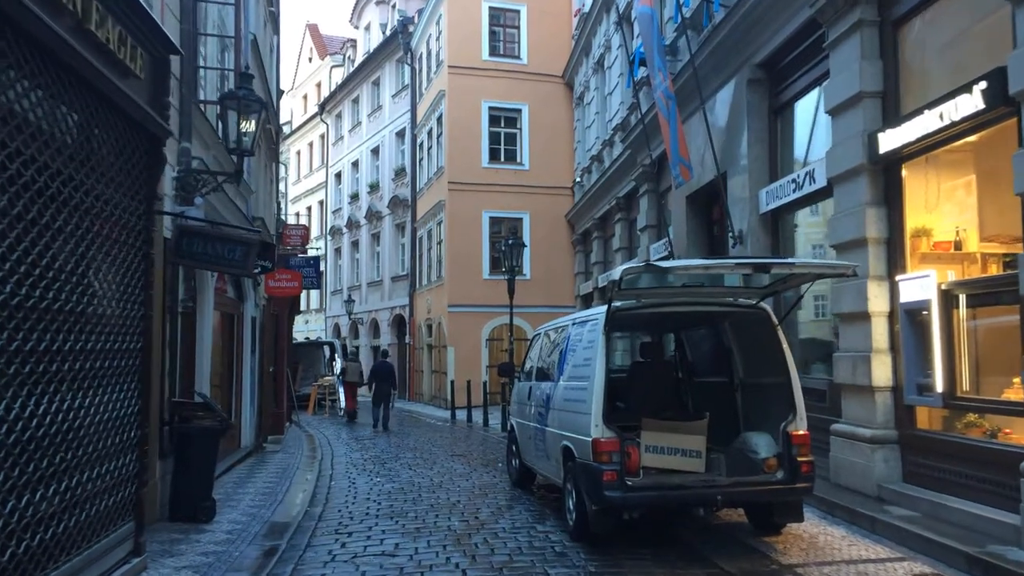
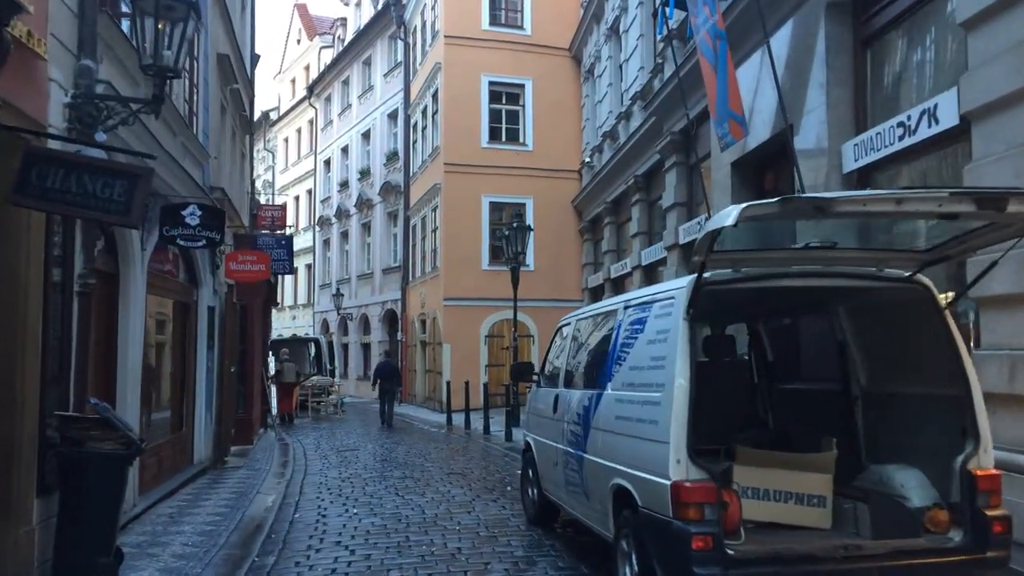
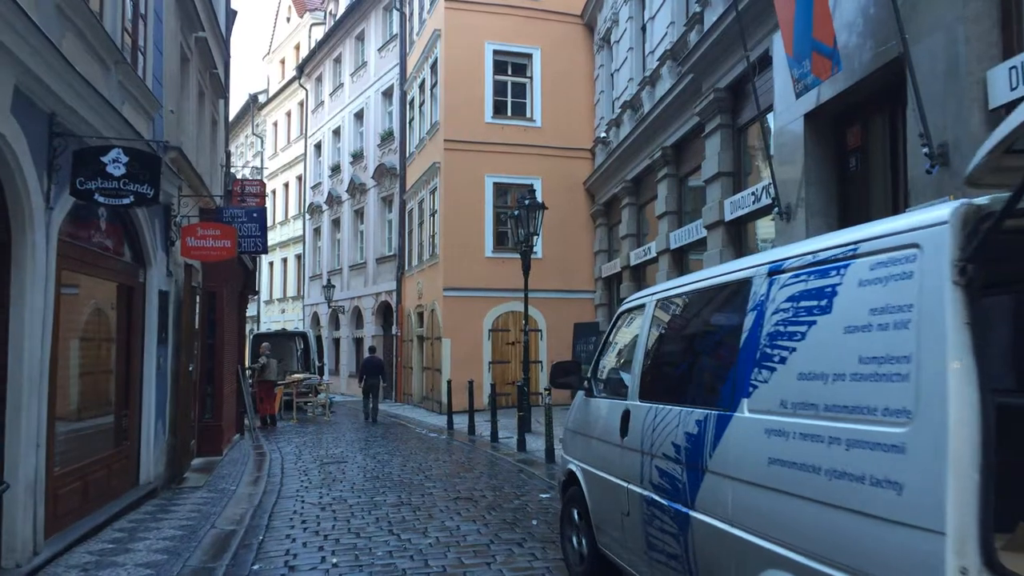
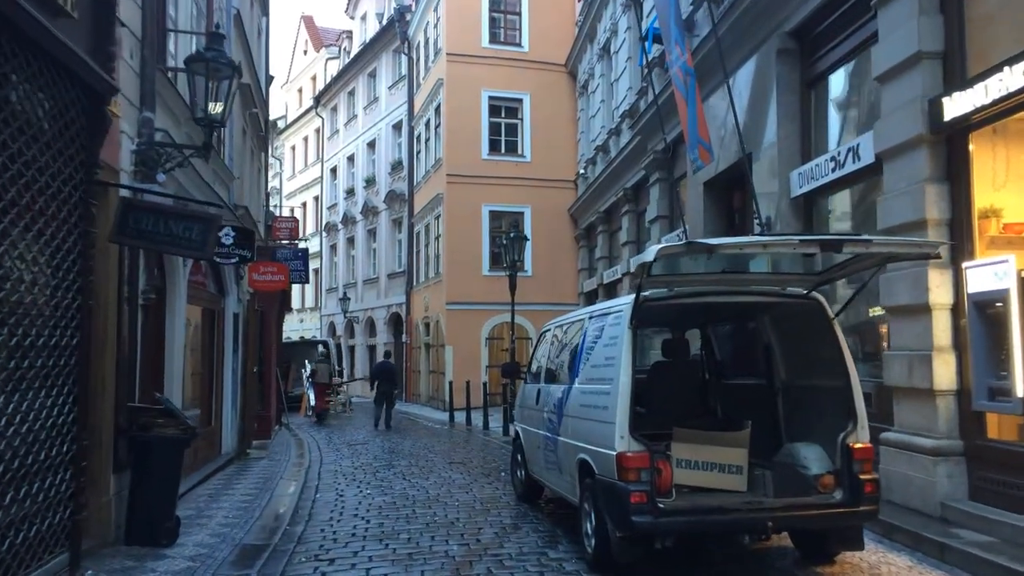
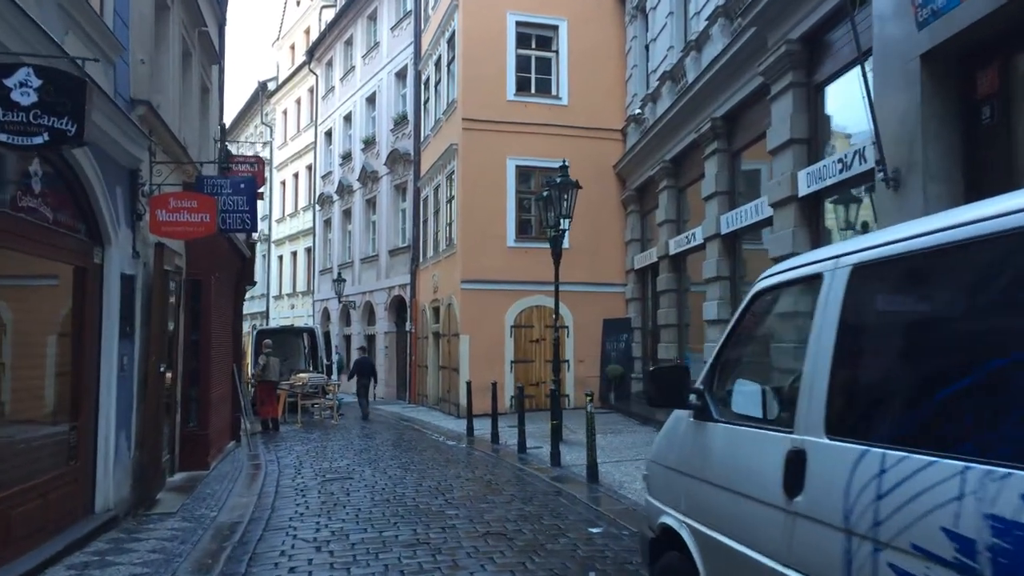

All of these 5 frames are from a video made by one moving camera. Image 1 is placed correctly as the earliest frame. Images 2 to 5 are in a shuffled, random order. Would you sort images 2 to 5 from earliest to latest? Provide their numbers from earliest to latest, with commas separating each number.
4, 2, 3, 5
